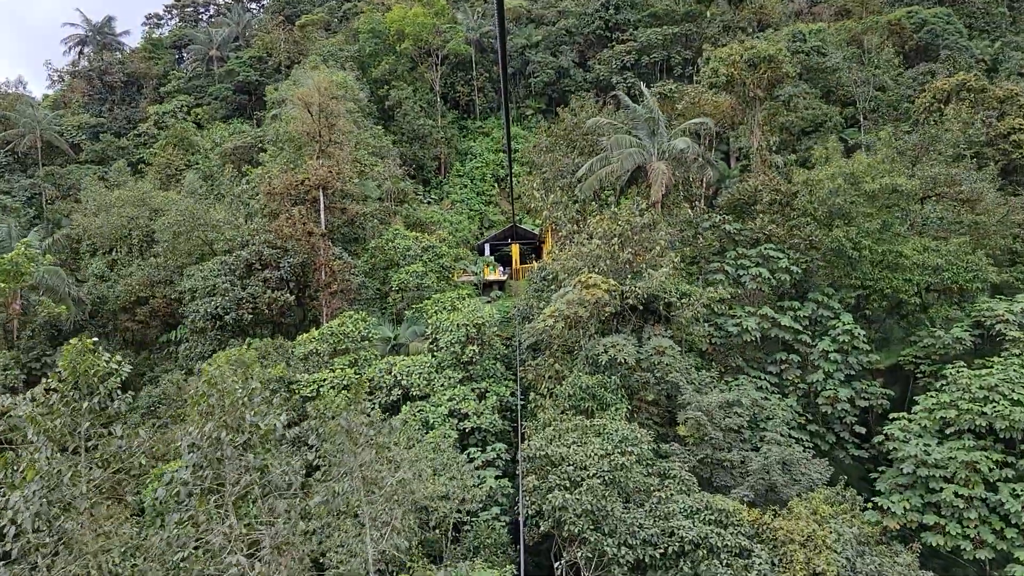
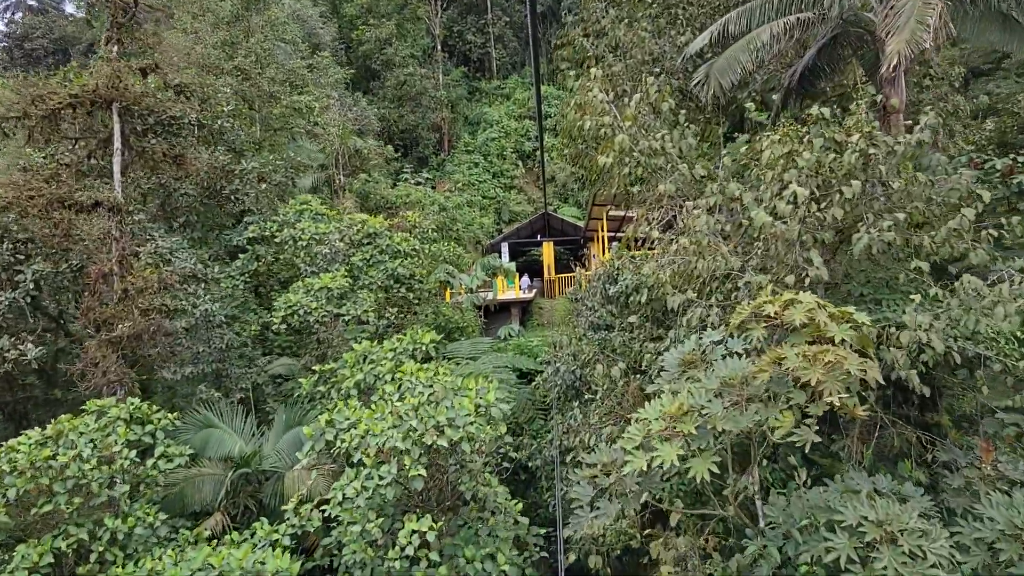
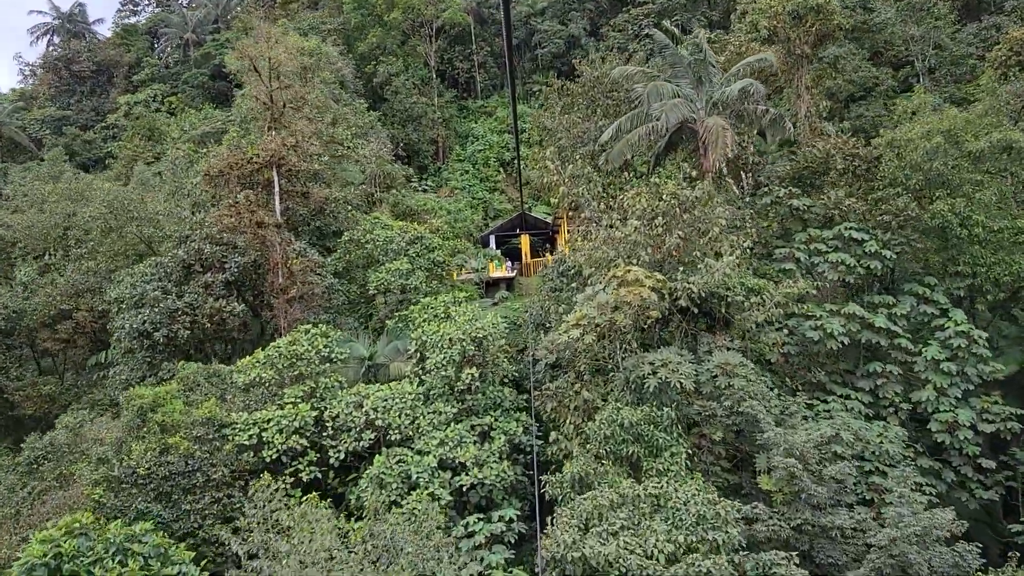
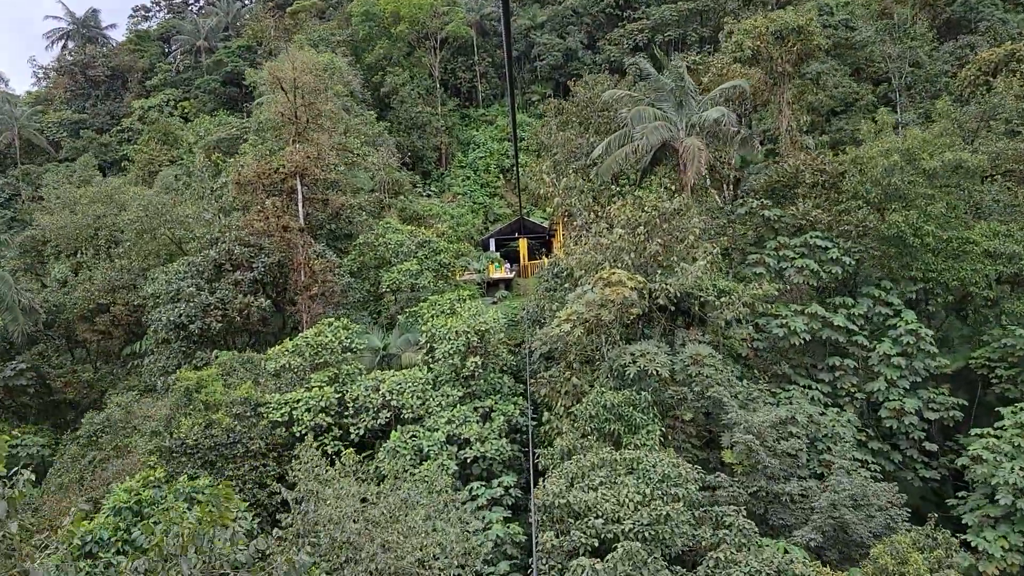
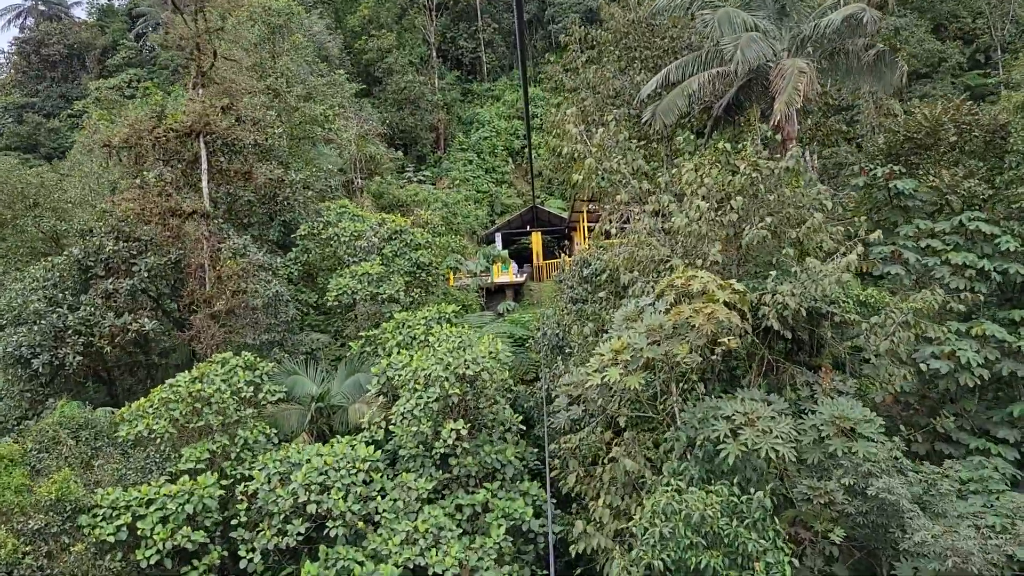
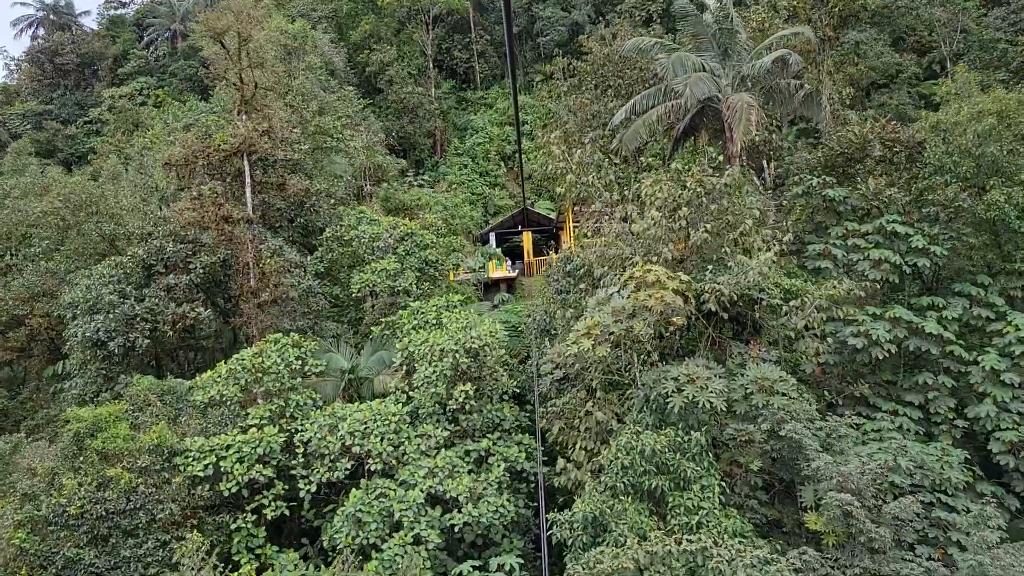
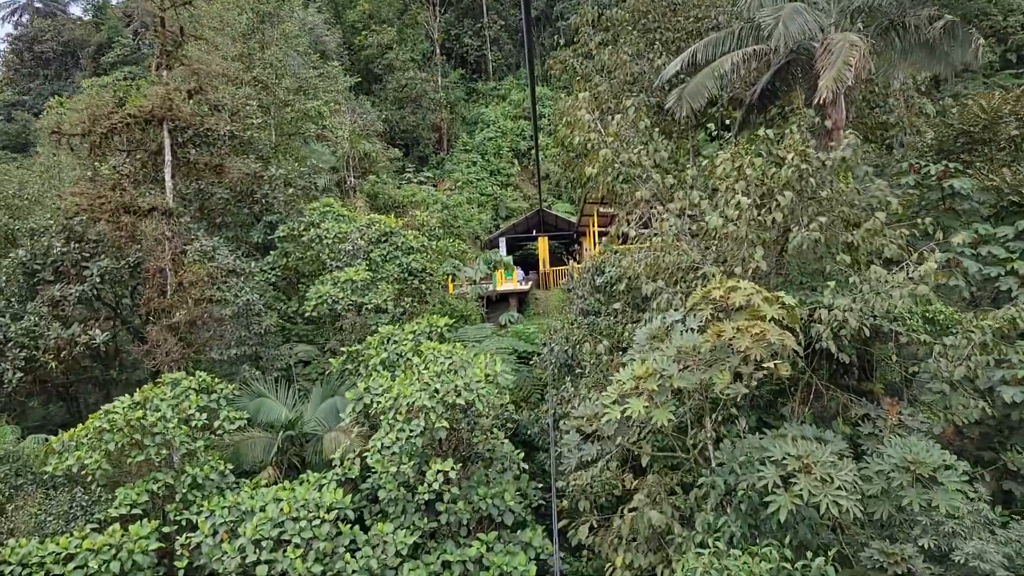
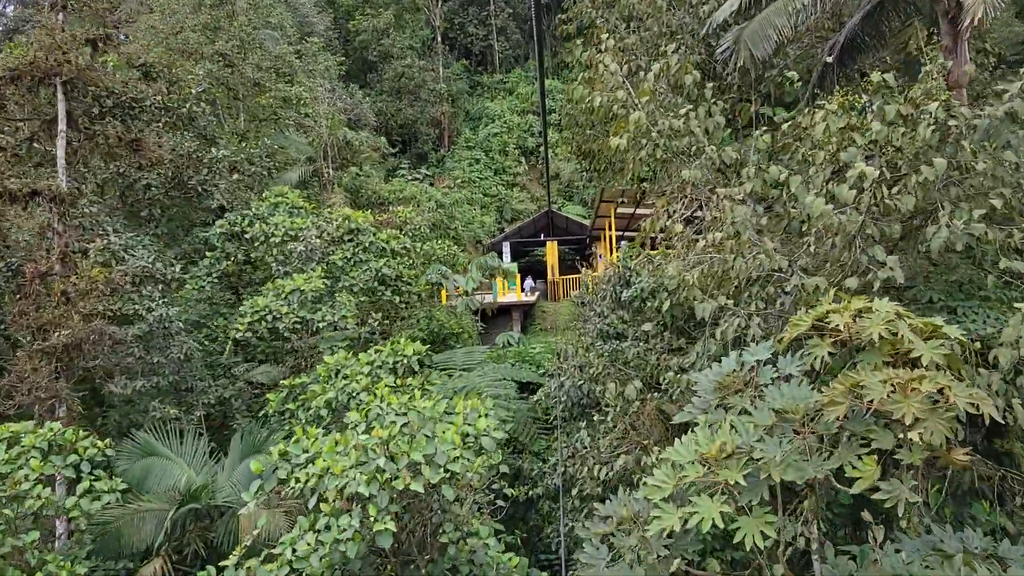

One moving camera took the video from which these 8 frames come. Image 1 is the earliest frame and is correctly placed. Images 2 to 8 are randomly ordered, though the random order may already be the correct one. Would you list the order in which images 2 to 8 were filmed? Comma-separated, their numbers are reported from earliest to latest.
4, 3, 6, 5, 7, 2, 8
